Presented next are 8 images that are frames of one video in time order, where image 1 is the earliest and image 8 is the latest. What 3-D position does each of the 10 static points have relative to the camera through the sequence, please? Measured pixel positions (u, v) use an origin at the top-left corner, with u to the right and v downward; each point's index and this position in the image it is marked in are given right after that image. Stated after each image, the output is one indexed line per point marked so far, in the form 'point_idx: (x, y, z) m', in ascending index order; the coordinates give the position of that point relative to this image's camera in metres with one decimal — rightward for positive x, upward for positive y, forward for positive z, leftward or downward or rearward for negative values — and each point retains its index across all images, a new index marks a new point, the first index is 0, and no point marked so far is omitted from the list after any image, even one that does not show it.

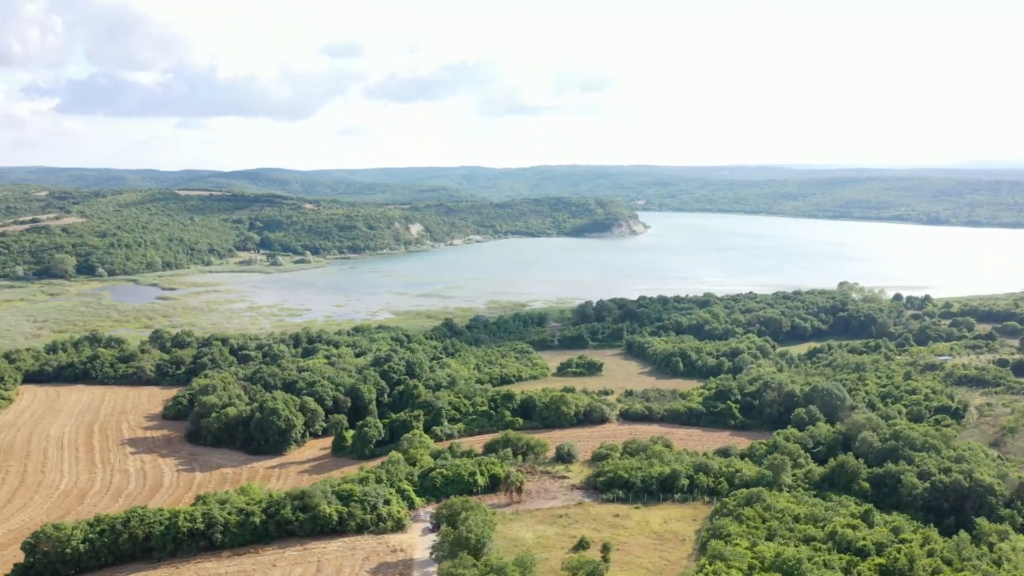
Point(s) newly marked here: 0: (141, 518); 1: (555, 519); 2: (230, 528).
0: (-7.6, -4.7, +16.7) m
1: (+1.0, -5.3, +18.7) m
2: (-5.8, -4.9, +16.8) m
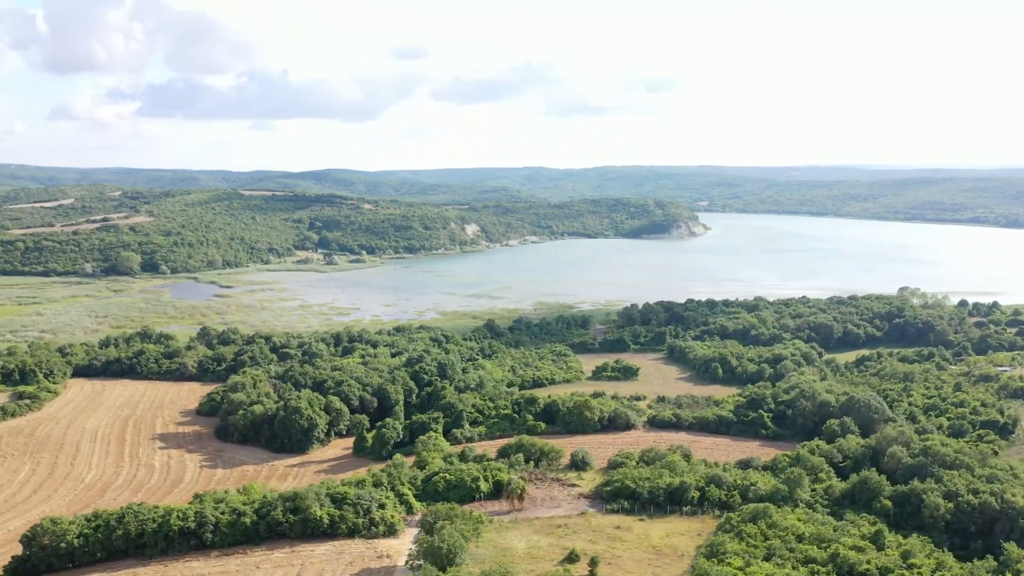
0: (-7.7, -4.7, +16.9) m
1: (+0.9, -5.3, +18.2) m
2: (-6.0, -4.9, +16.8) m
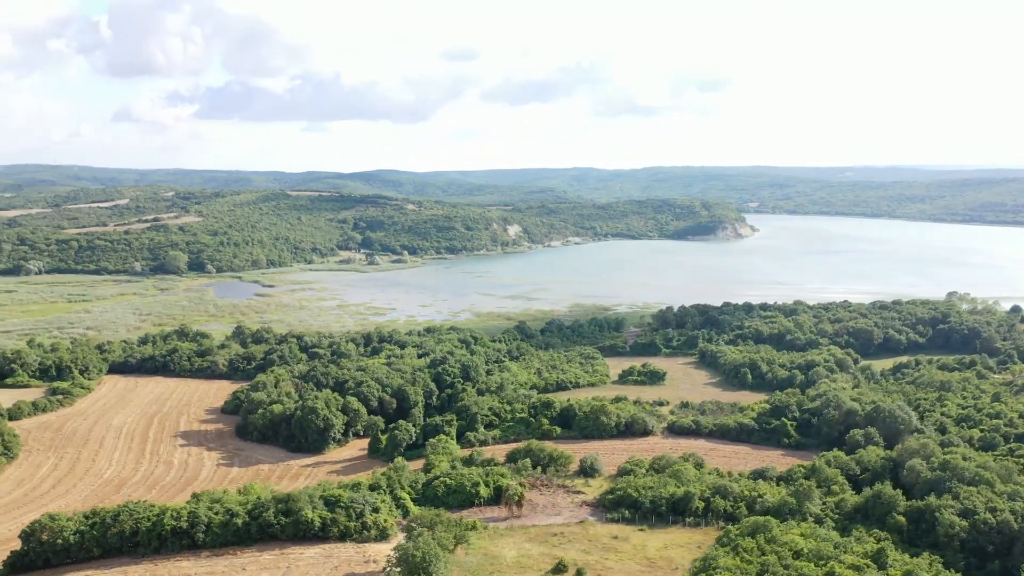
0: (-7.9, -4.7, +17.1) m
1: (+0.8, -5.4, +17.8) m
2: (-6.2, -4.9, +16.9) m
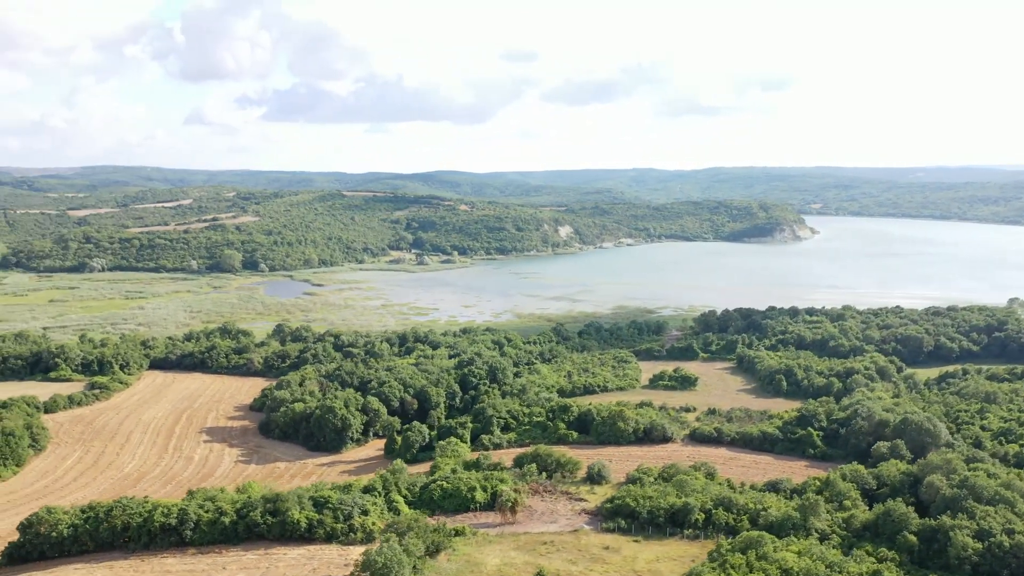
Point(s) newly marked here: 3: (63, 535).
0: (-8.2, -4.7, +17.3) m
1: (+0.5, -5.5, +17.5) m
2: (-6.5, -4.9, +17.0) m
3: (-9.2, -5.1, +16.9) m
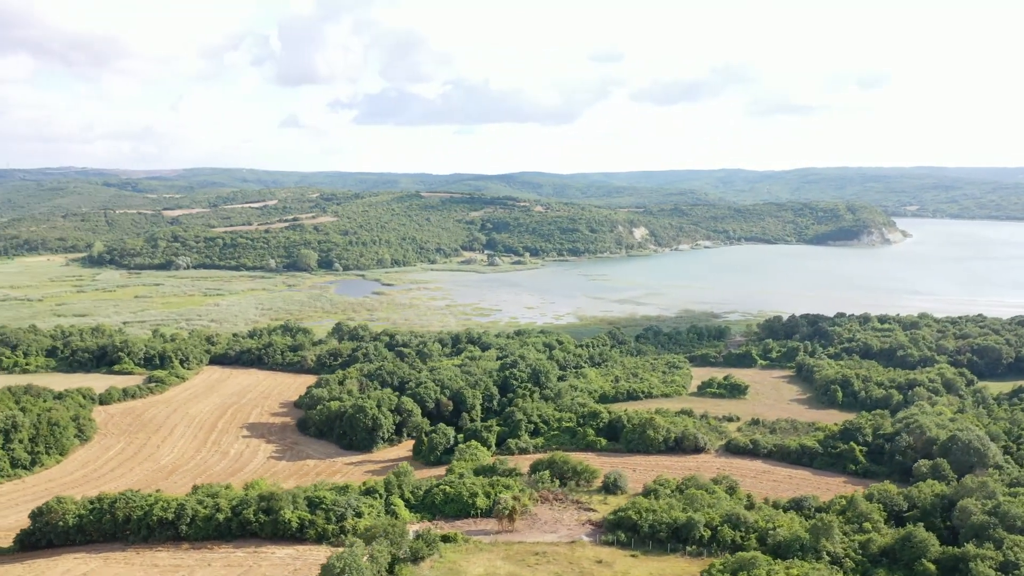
0: (-8.4, -4.6, +17.8) m
1: (+0.3, -5.6, +17.0) m
2: (-6.7, -4.9, +17.3) m
3: (-9.4, -5.0, +17.5) m
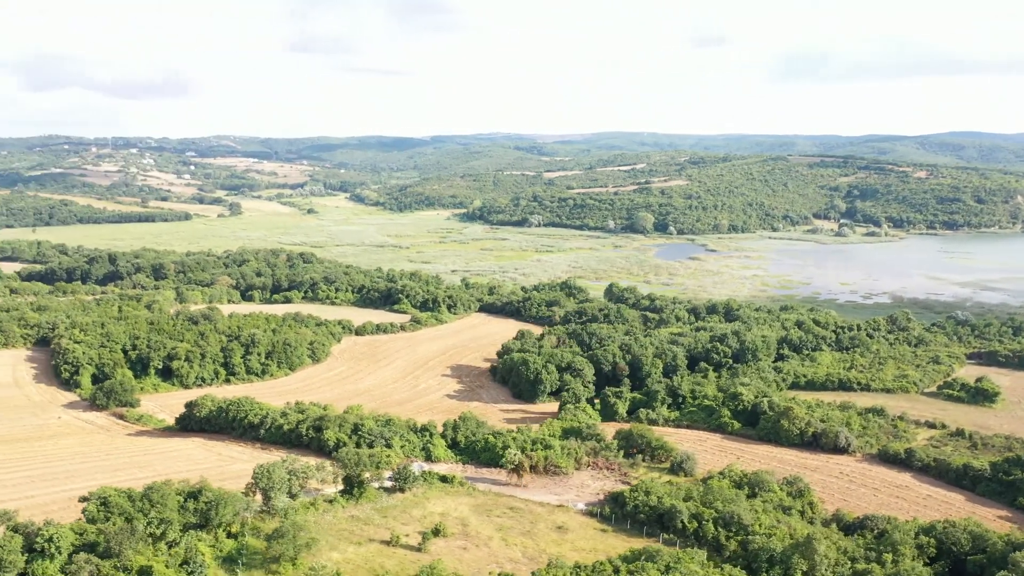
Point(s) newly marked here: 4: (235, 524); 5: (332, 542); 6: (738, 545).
0: (-7.5, -3.2, +22.6) m
1: (-0.2, -4.8, +17.9) m
2: (-6.2, -3.7, +21.4) m
3: (-8.6, -3.5, +22.8) m
4: (-4.9, -4.2, +14.5) m
5: (-3.3, -4.6, +15.0) m
6: (+4.5, -5.1, +16.2) m
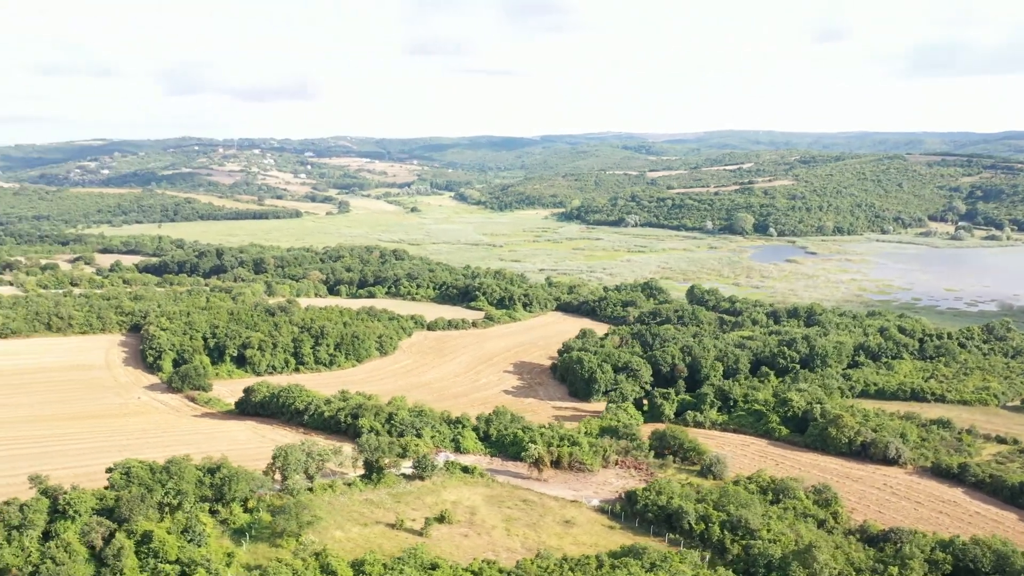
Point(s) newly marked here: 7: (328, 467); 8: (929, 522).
0: (-6.5, -3.0, +23.9) m
1: (+0.1, -4.8, +18.4) m
2: (-5.4, -3.5, +22.6) m
3: (-7.6, -3.3, +24.3) m
4: (-5.0, -4.0, +15.6) m
5: (-3.4, -4.5, +15.9) m
6: (+4.5, -5.1, +16.1) m
7: (-4.2, -4.1, +18.6) m
8: (+10.0, -5.5, +19.4) m
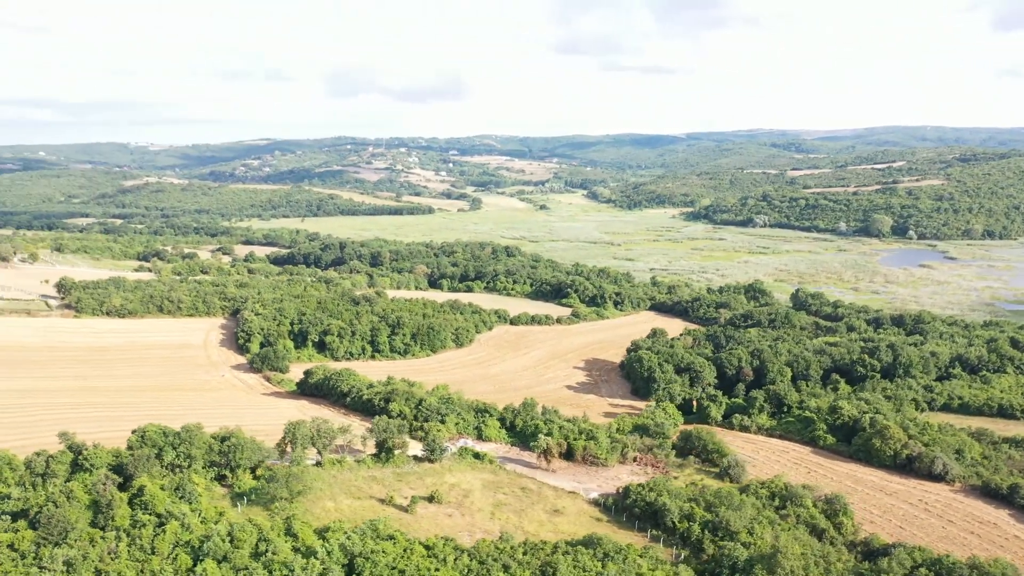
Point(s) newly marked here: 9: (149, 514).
0: (-5.4, -2.7, +25.7) m
1: (0.0, -4.6, +19.1) m
2: (-4.6, -3.2, +24.2) m
3: (-6.4, -3.0, +26.2) m
4: (-5.4, -3.8, +17.2) m
5: (-3.8, -4.3, +17.3) m
6: (+4.0, -5.1, +16.0) m
7: (-4.1, -3.8, +20.1) m
8: (+9.9, -5.6, +18.3) m
9: (-6.2, -3.9, +14.1) m
